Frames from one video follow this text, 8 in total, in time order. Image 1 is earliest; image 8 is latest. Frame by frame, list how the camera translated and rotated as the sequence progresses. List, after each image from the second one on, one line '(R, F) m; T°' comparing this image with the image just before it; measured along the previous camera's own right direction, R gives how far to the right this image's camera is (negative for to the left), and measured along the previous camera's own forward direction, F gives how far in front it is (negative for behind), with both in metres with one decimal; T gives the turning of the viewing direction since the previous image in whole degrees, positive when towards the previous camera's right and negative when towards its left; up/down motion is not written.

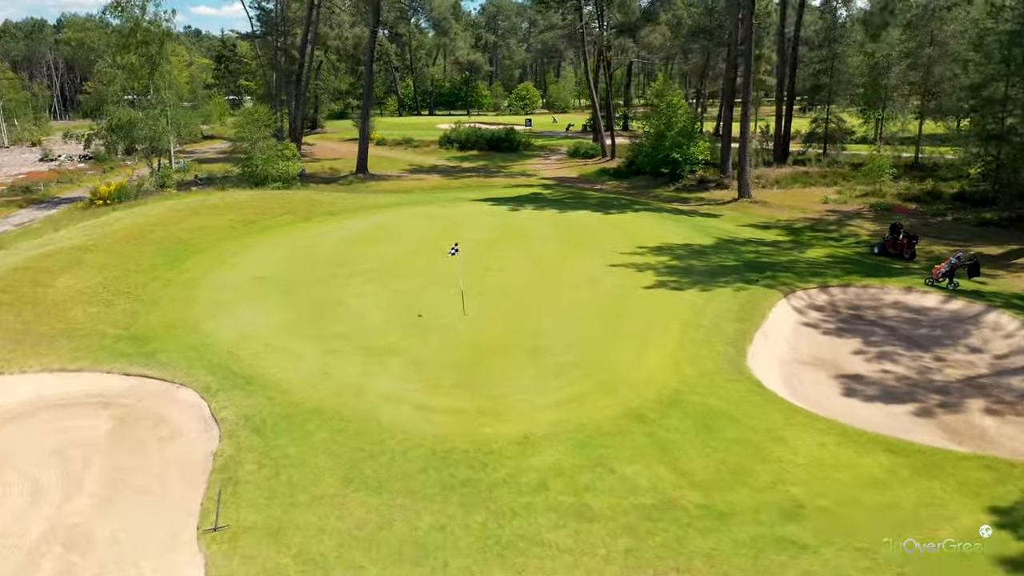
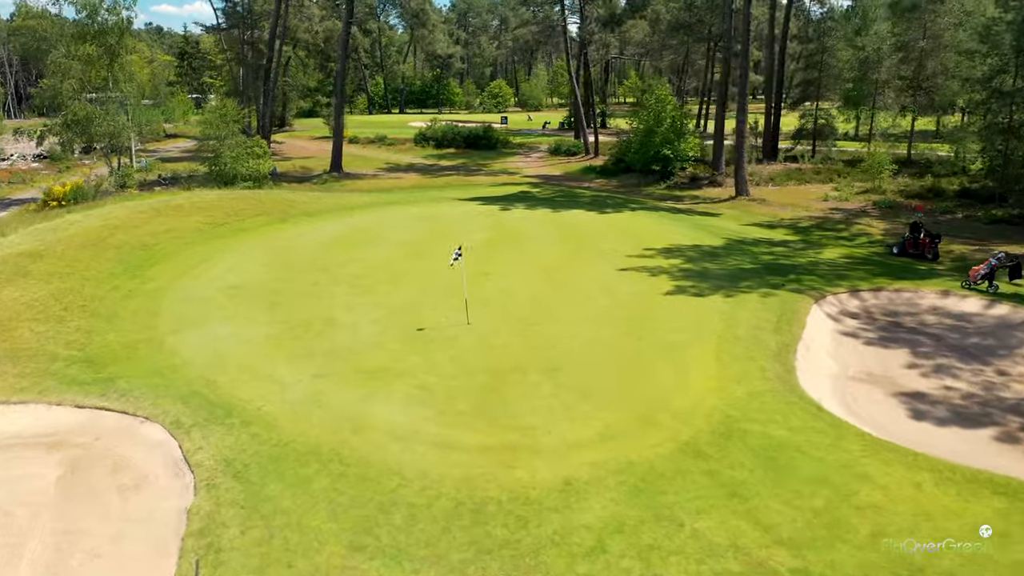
(-0.8, +2.0) m; +2°
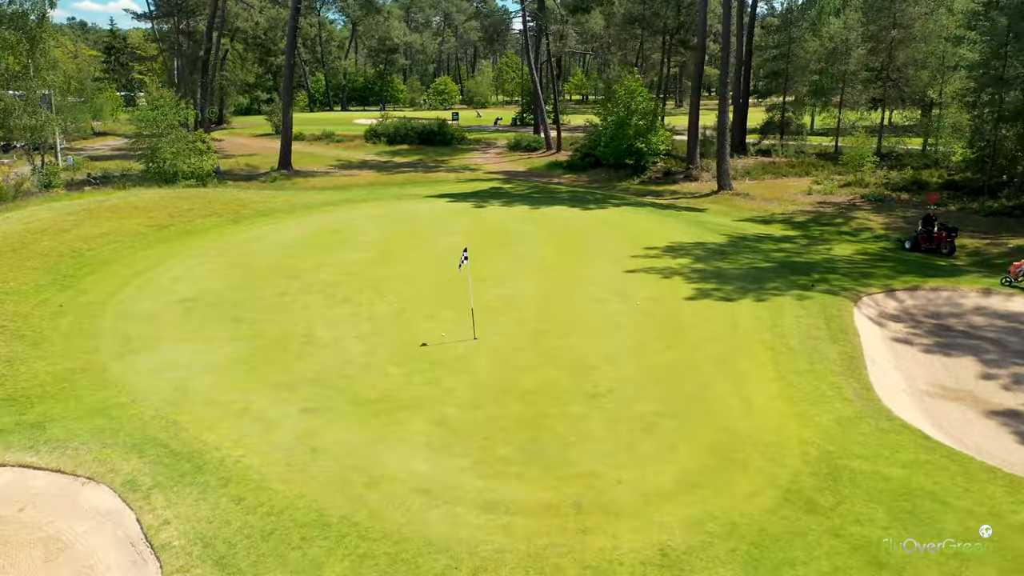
(-1.2, +2.5) m; +4°
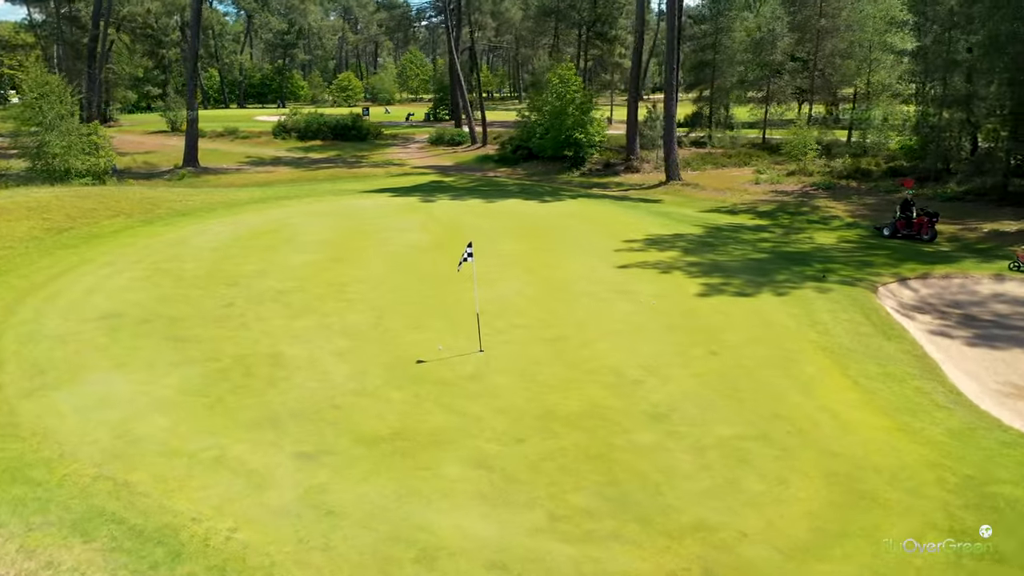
(-1.6, +2.3) m; +7°
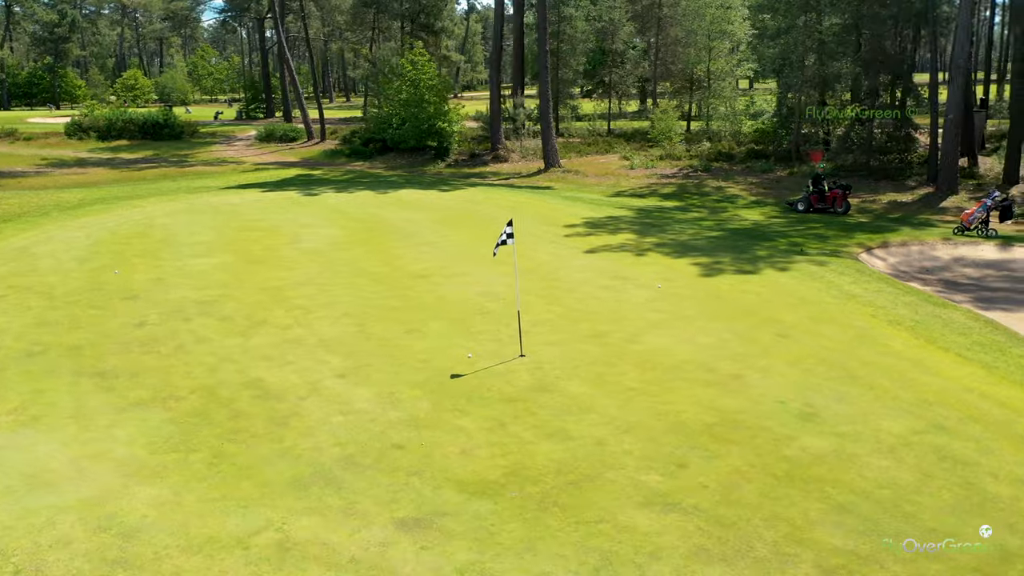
(-2.7, +2.6) m; +14°
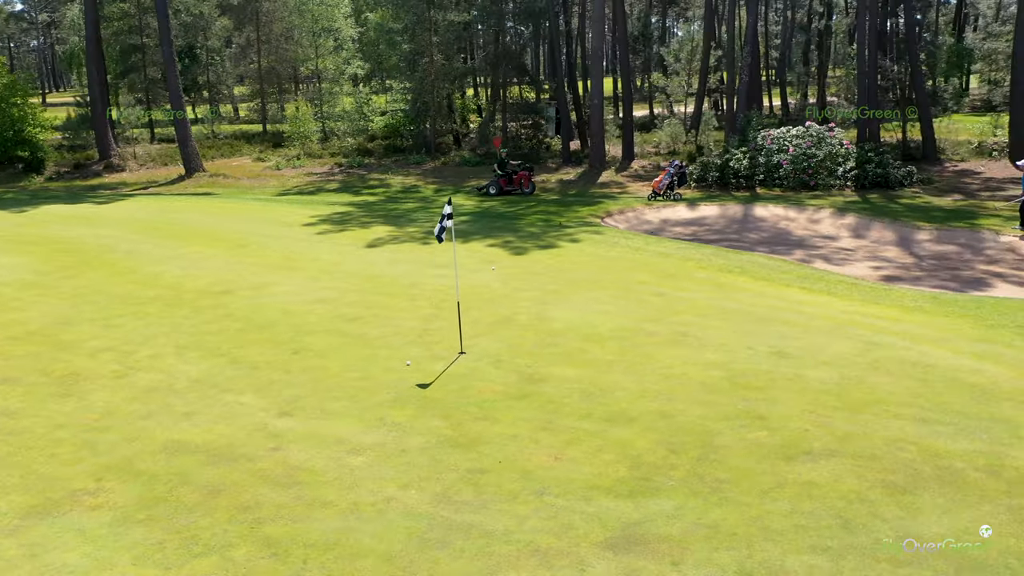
(-3.4, +1.9) m; +30°
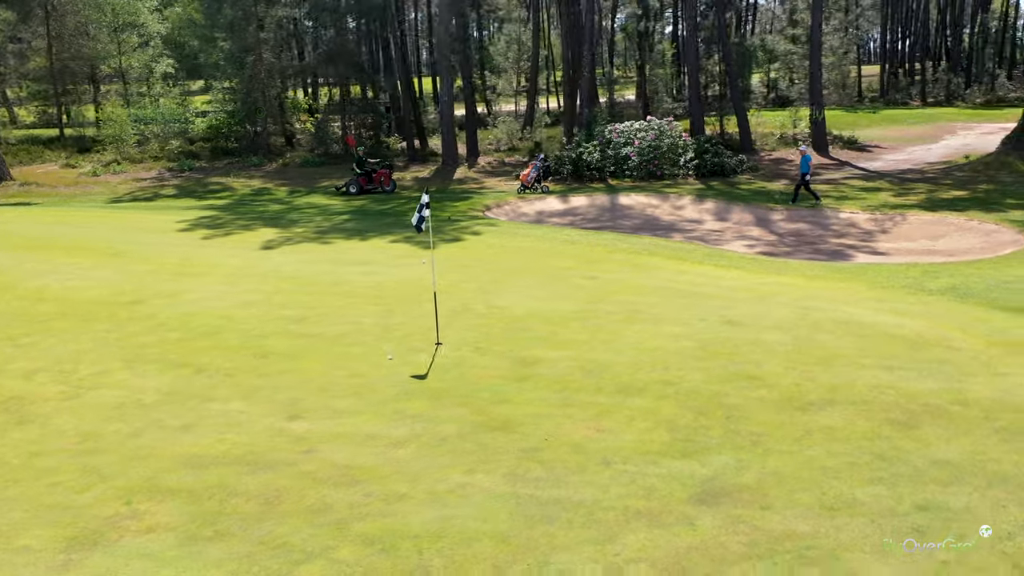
(-1.6, +0.1) m; +13°
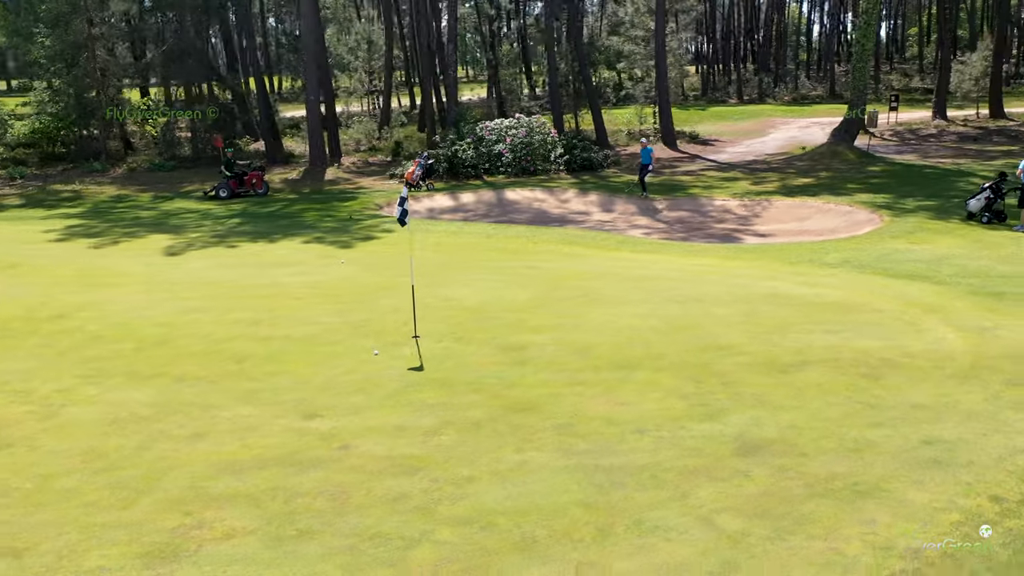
(-1.4, 0.0) m; +12°
